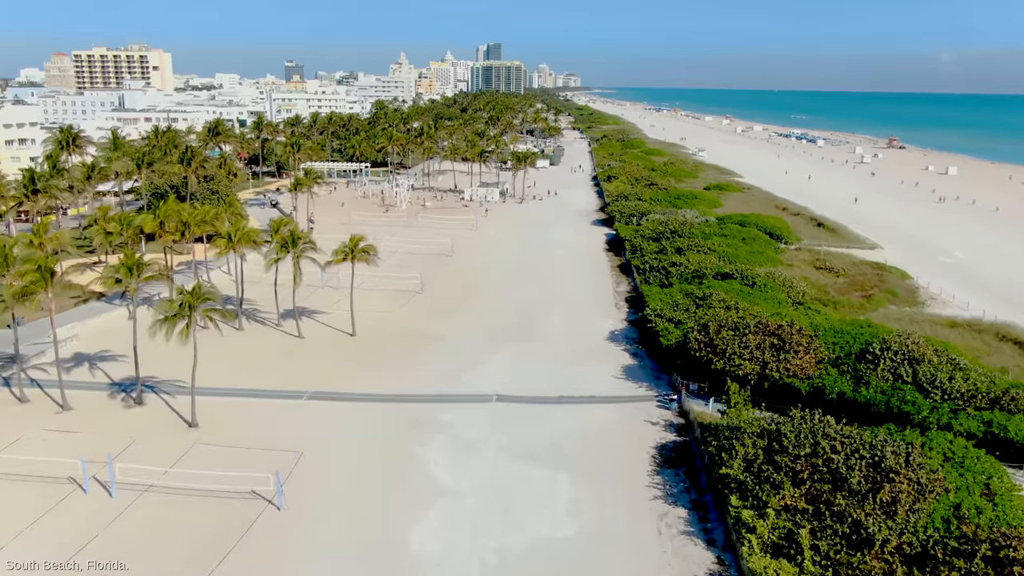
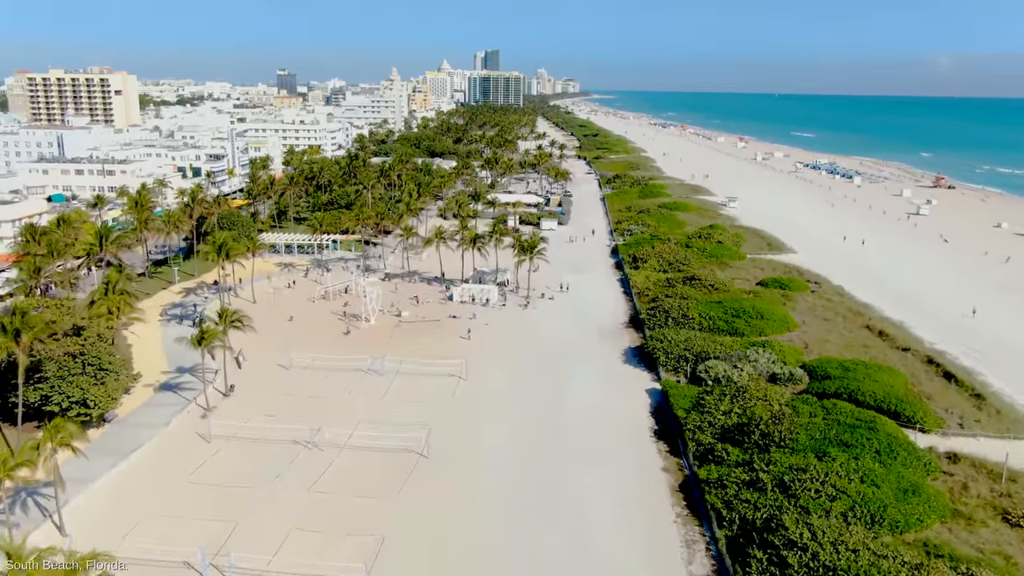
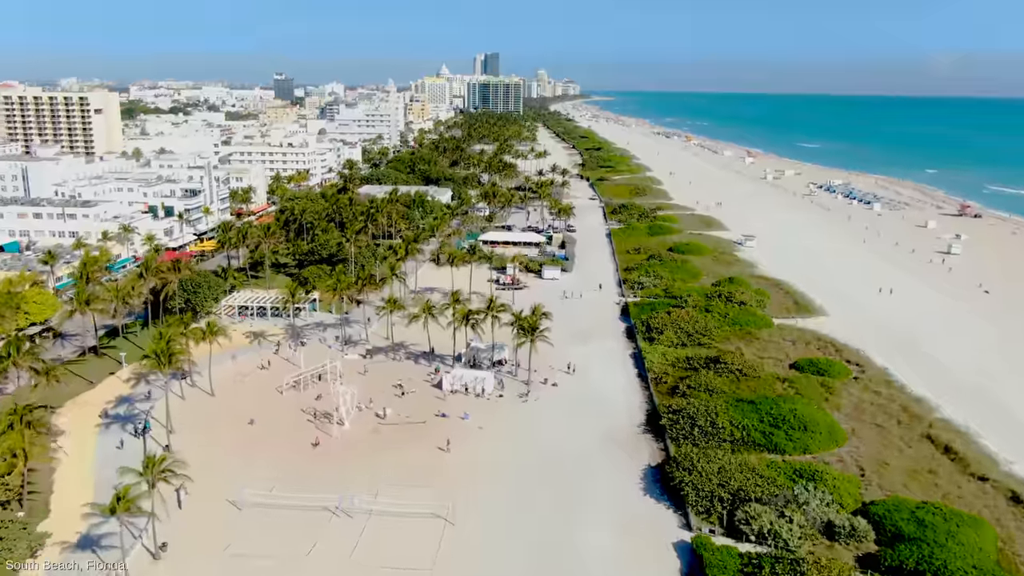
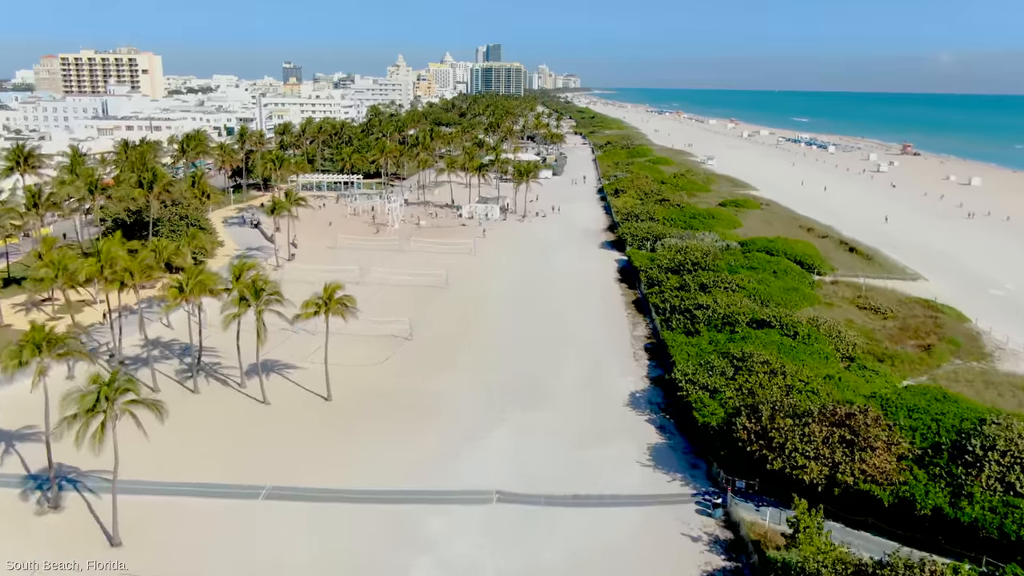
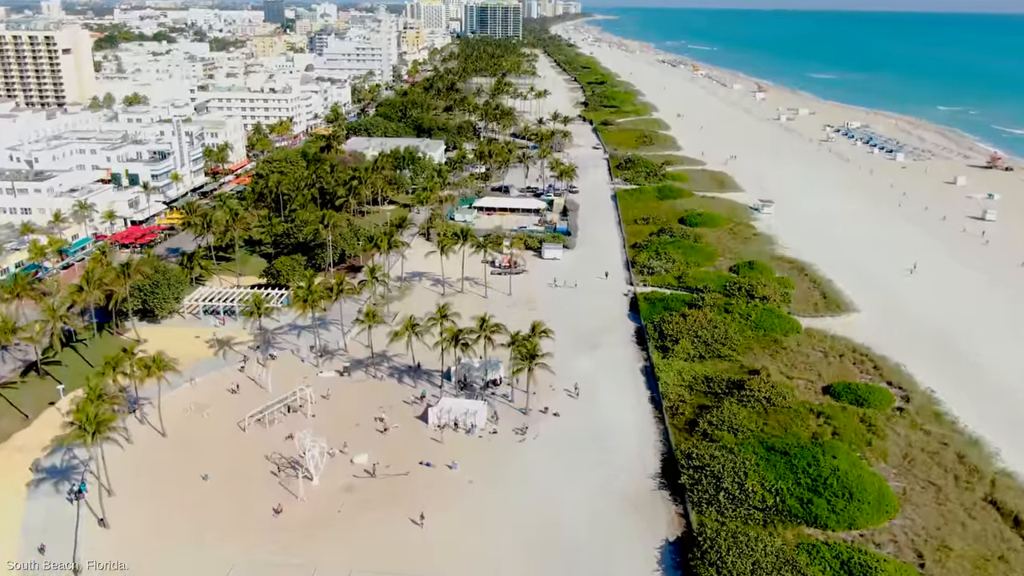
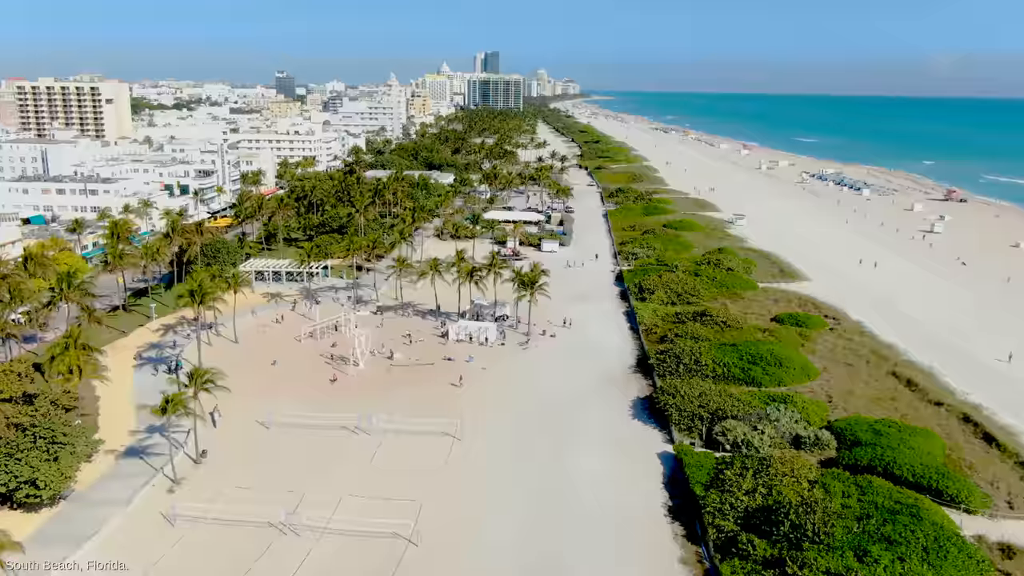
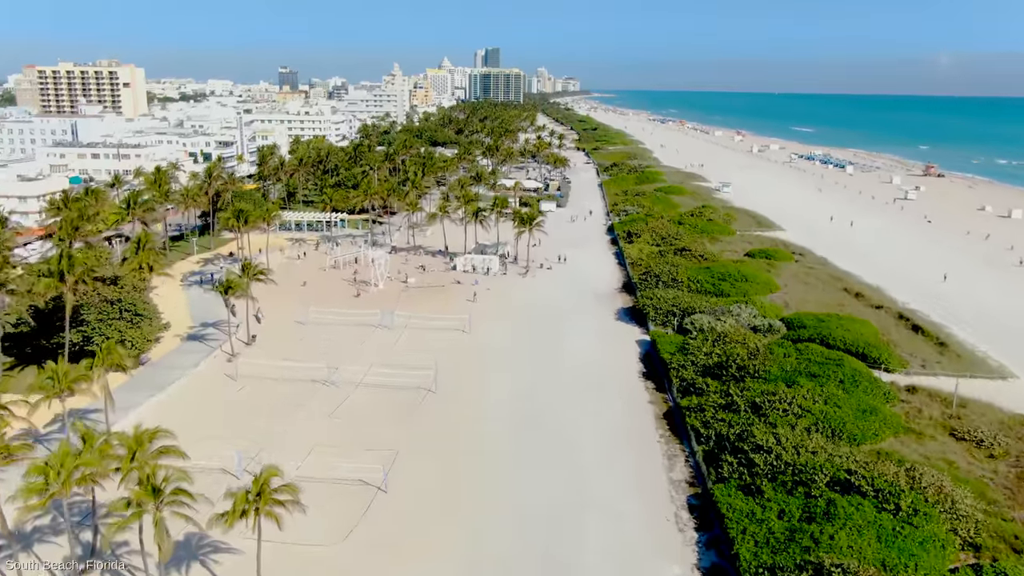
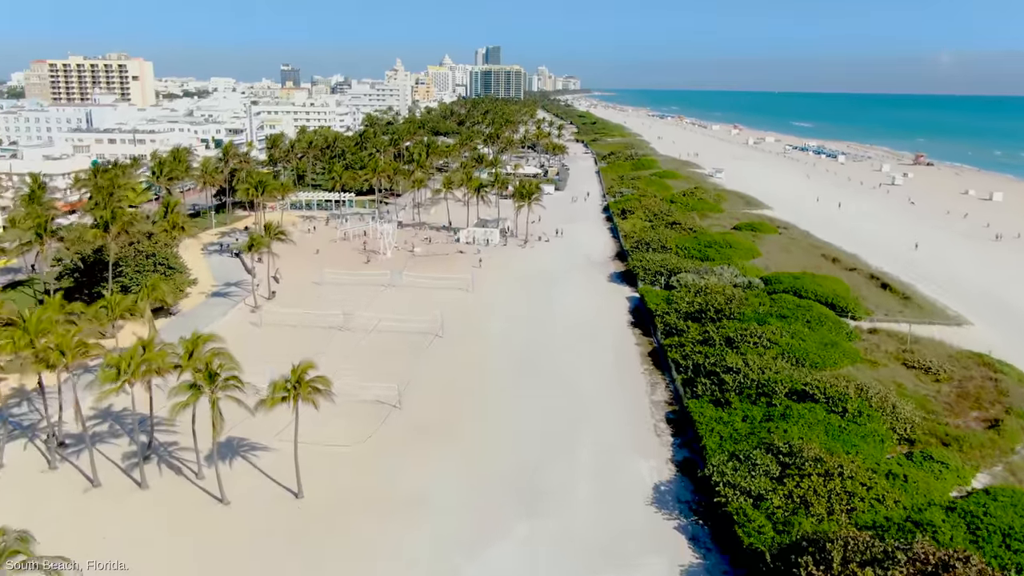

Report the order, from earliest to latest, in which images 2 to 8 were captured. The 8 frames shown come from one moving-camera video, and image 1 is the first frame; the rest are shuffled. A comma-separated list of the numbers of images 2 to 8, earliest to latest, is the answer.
4, 8, 7, 2, 6, 3, 5
